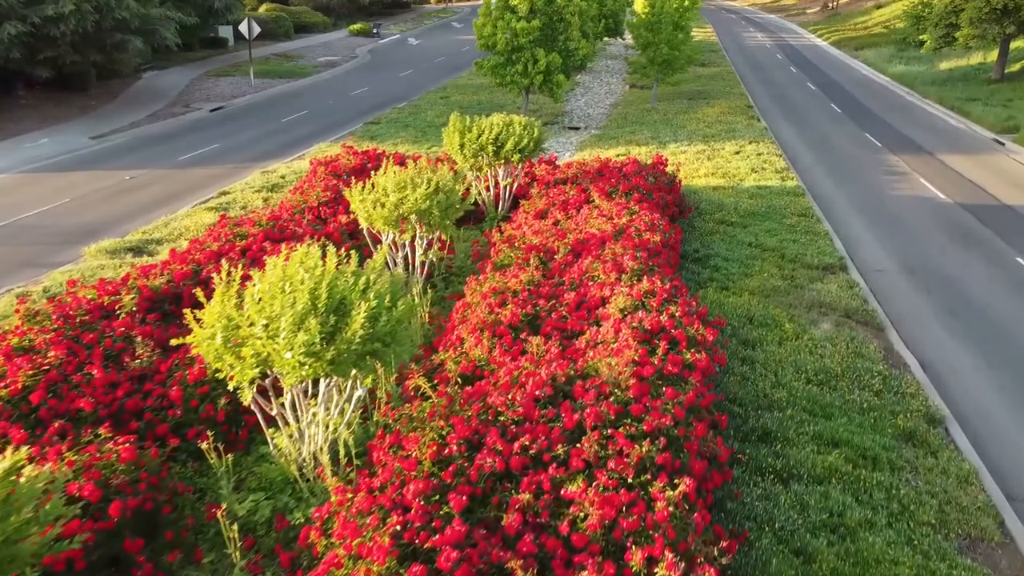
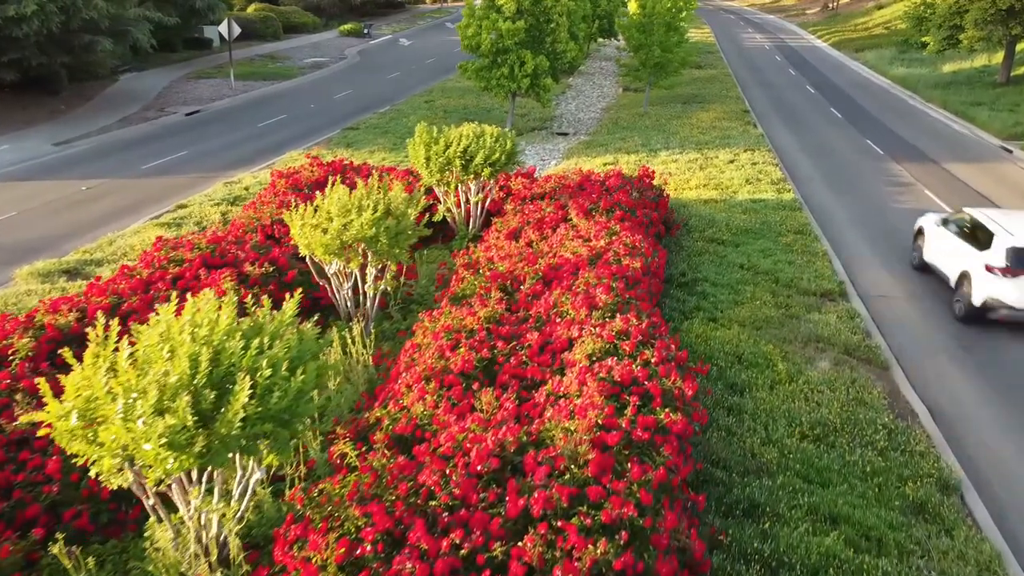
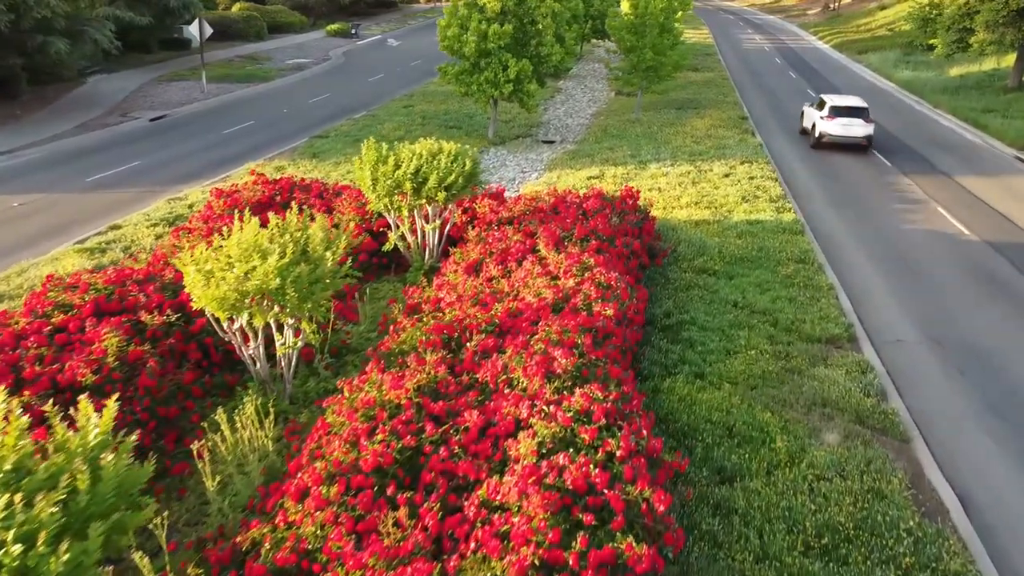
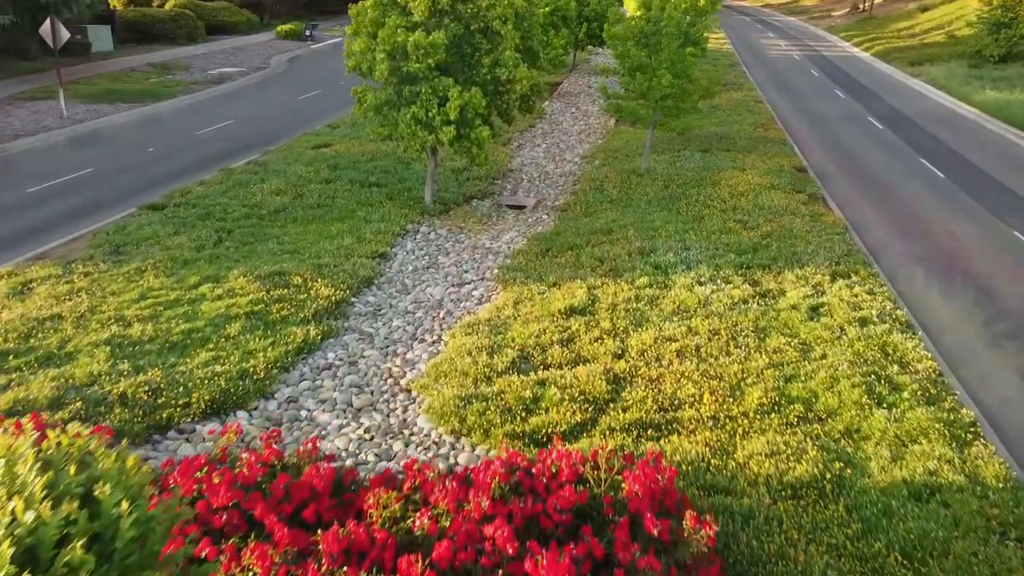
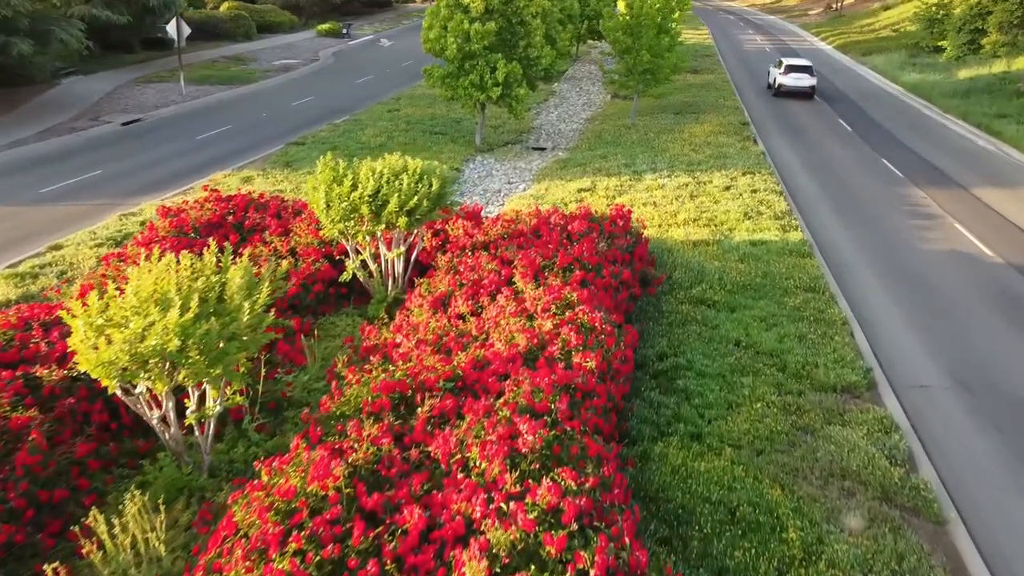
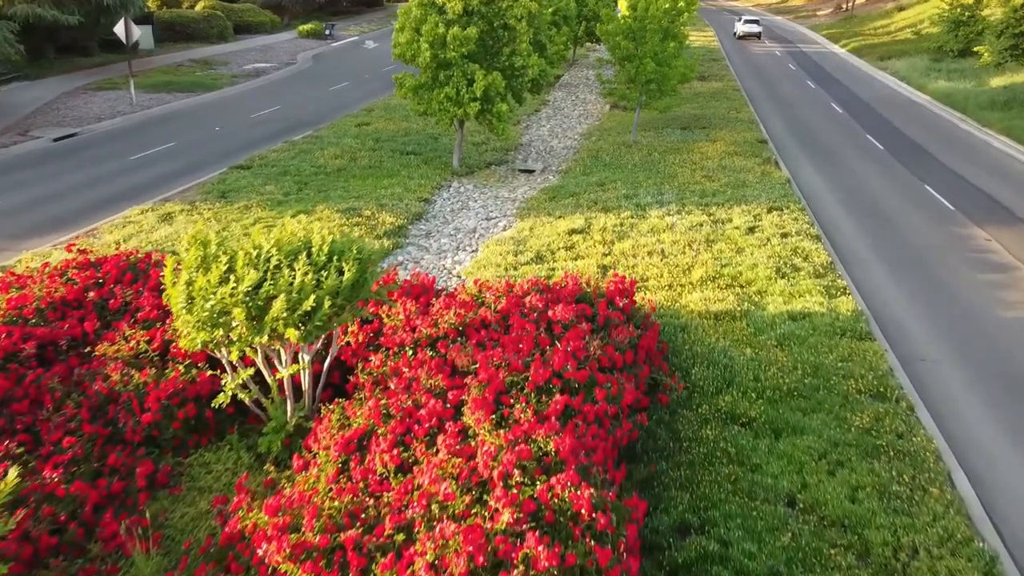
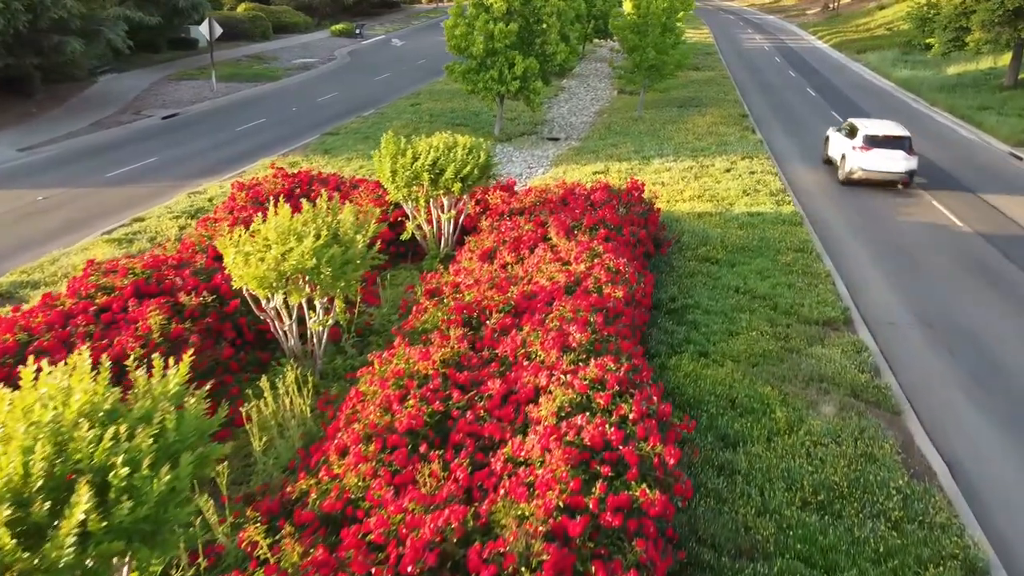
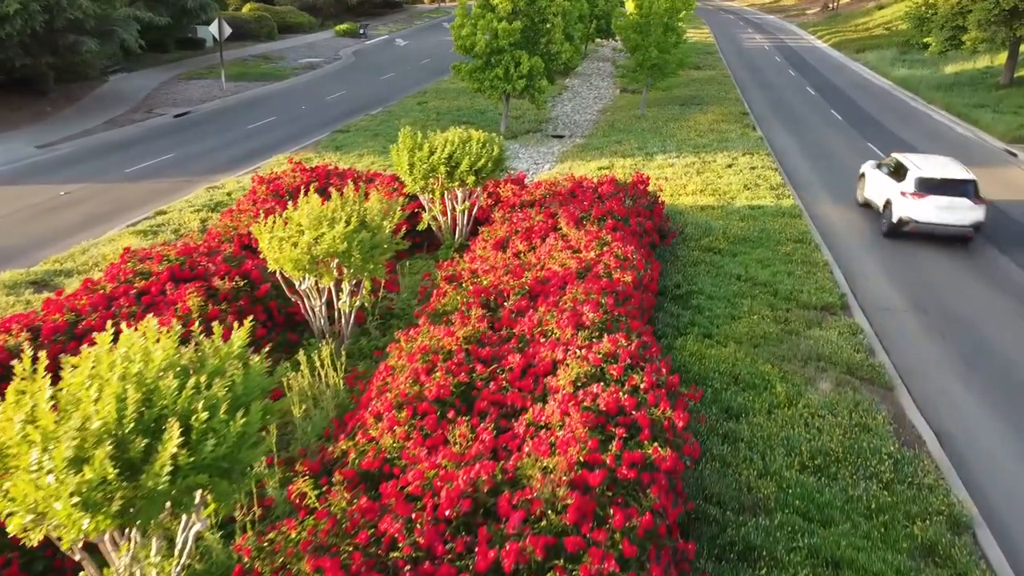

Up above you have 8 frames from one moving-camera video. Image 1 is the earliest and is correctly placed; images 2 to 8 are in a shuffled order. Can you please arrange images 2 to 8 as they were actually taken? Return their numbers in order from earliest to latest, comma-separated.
2, 8, 7, 3, 5, 6, 4
